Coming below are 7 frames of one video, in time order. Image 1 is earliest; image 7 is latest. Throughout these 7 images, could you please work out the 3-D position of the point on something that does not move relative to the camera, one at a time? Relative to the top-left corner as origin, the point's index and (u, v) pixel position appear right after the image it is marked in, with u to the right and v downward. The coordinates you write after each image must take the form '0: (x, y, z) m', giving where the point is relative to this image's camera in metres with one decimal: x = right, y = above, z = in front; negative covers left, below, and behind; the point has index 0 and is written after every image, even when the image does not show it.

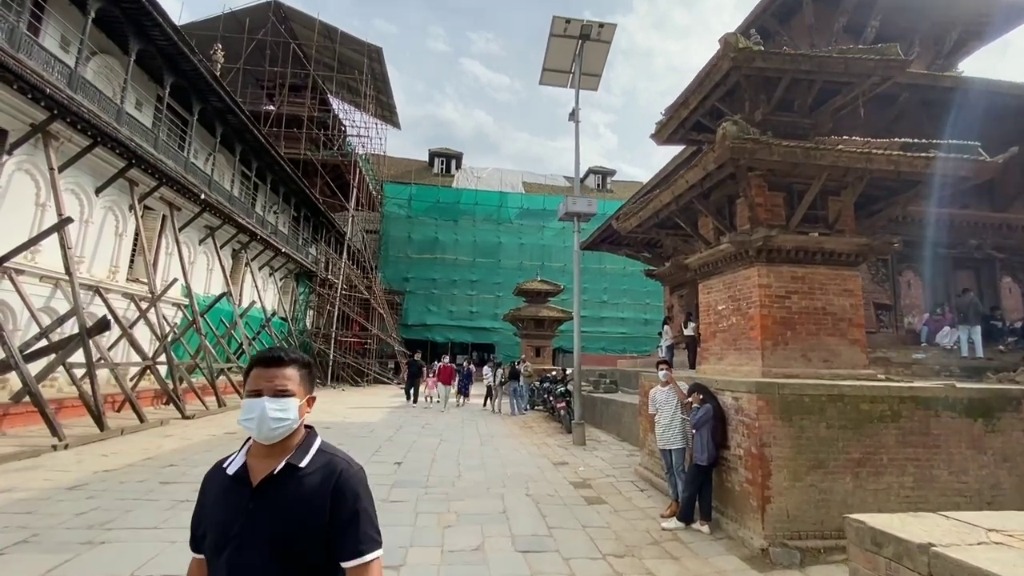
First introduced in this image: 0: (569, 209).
0: (+1.1, +1.5, +9.5) m
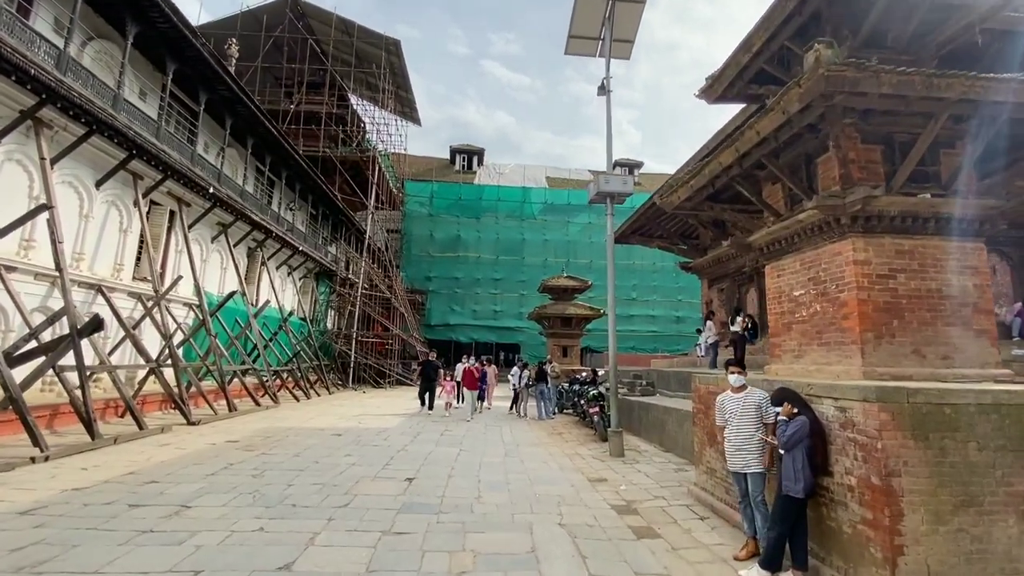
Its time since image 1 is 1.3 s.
0: (+1.5, +1.7, +8.4) m
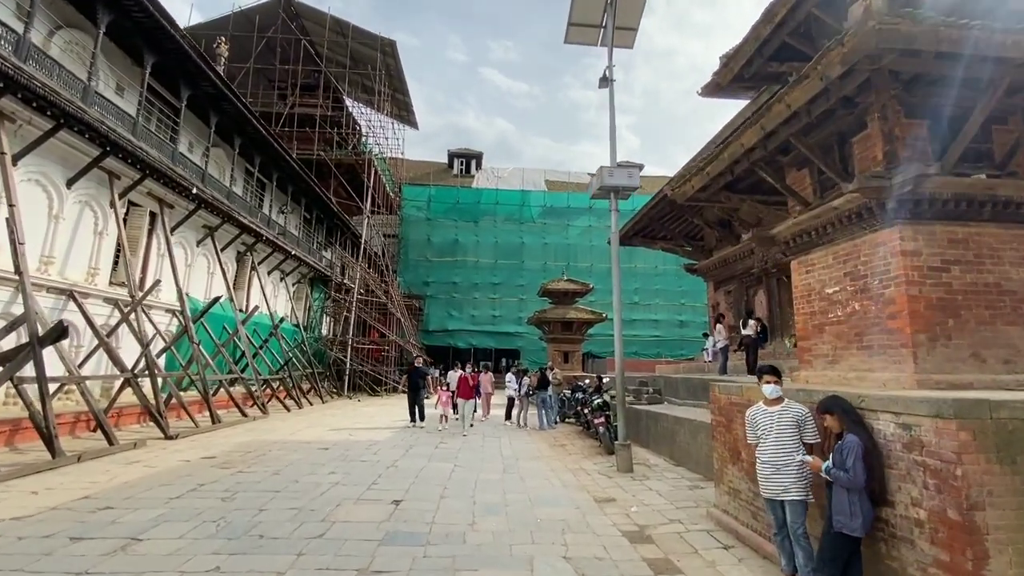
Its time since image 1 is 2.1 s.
0: (+1.4, +1.7, +7.9) m
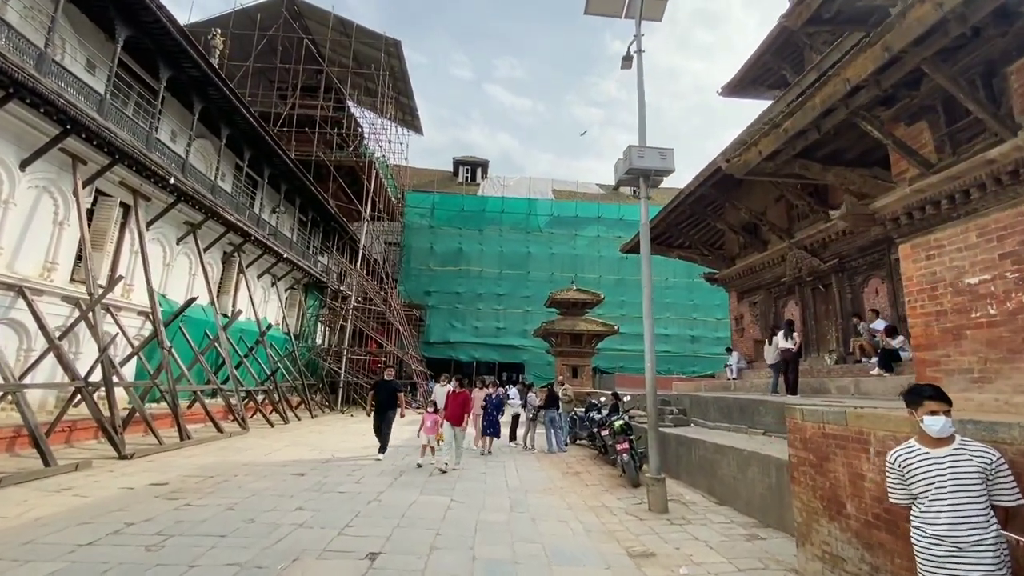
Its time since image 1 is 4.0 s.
0: (+1.6, +1.6, +6.7) m
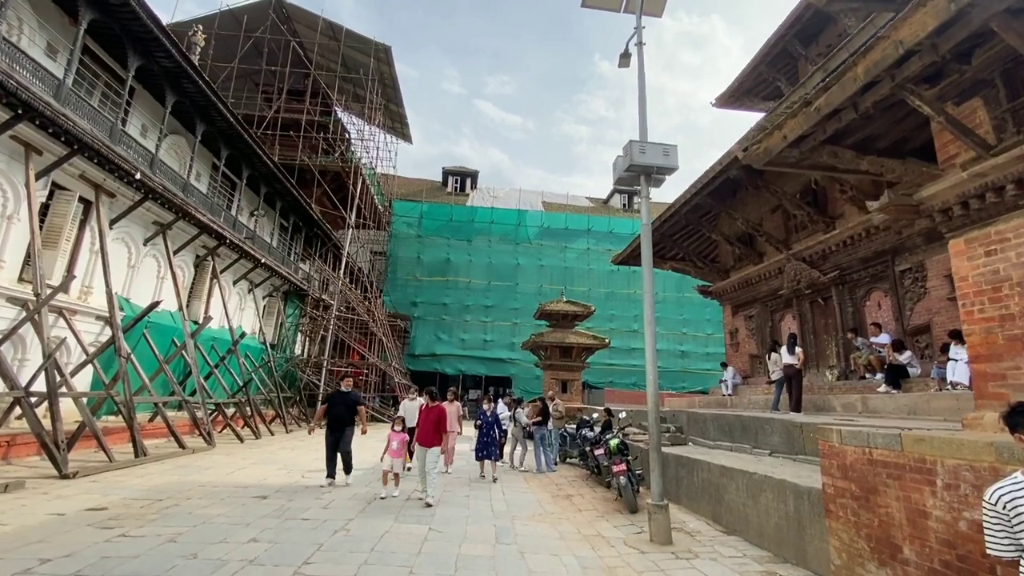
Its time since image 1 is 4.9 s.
0: (+1.5, +1.6, +6.2) m
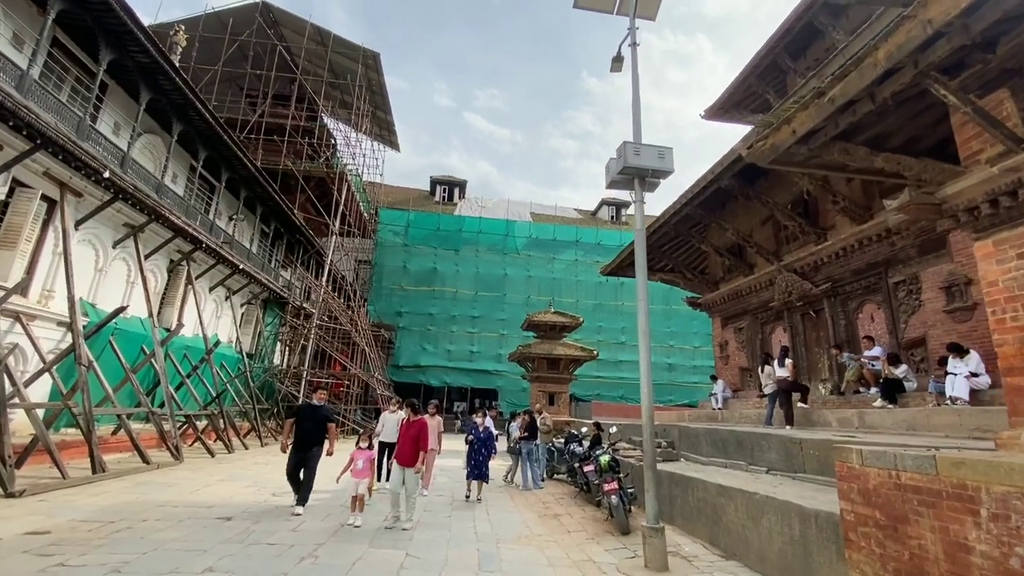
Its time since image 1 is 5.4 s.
0: (+1.3, +1.5, +6.0) m
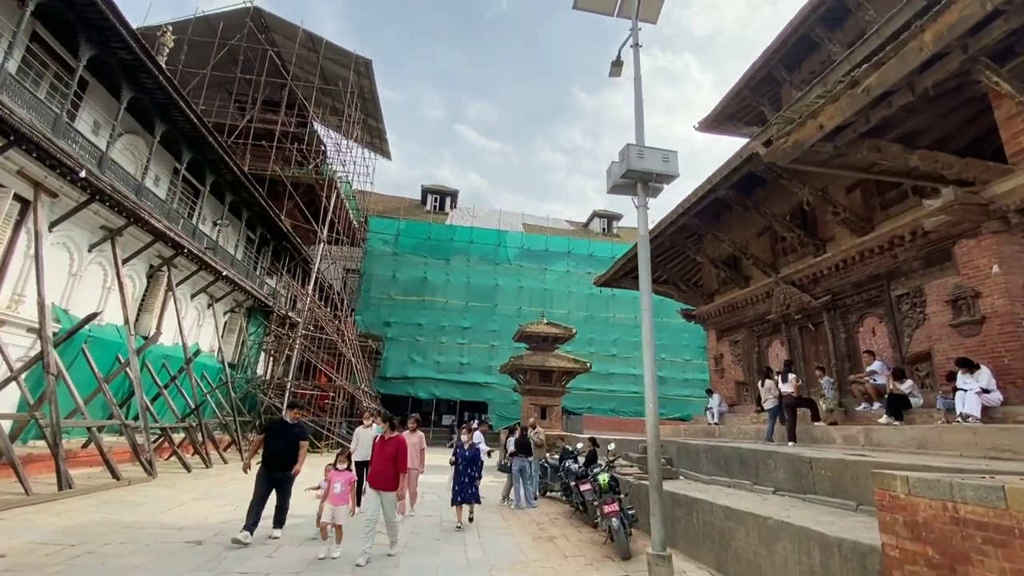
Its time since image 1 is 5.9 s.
0: (+1.3, +1.4, +5.7) m
